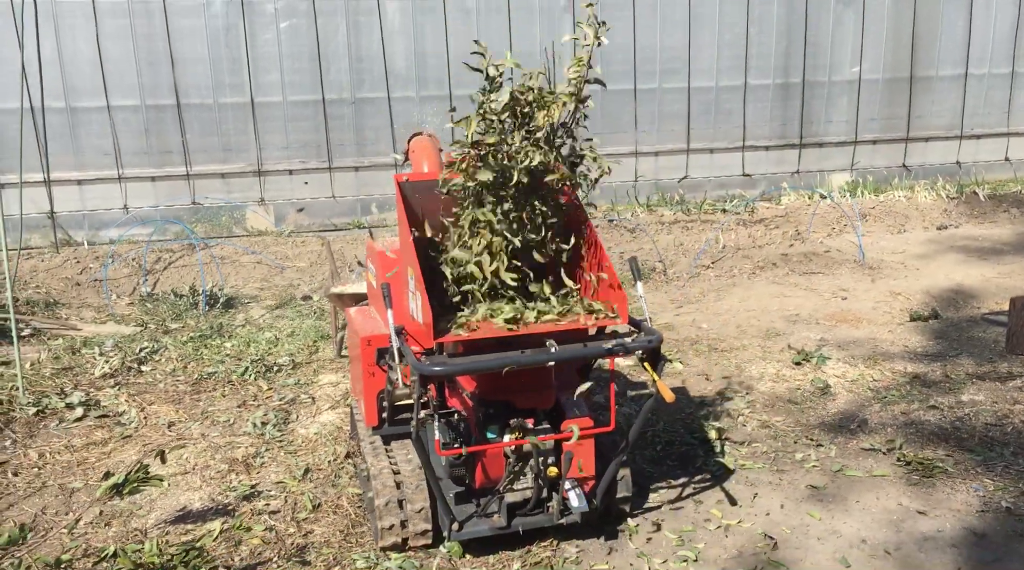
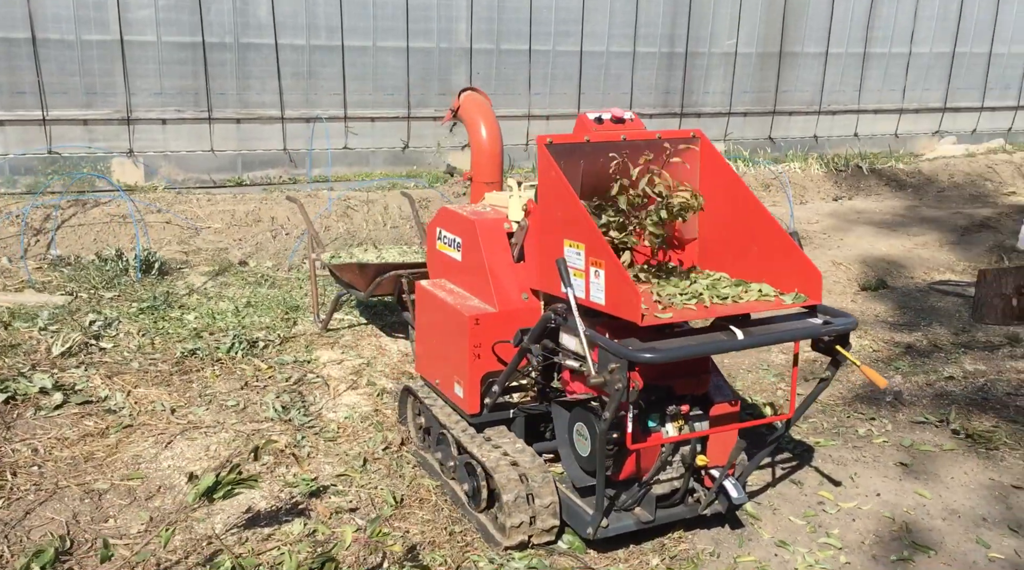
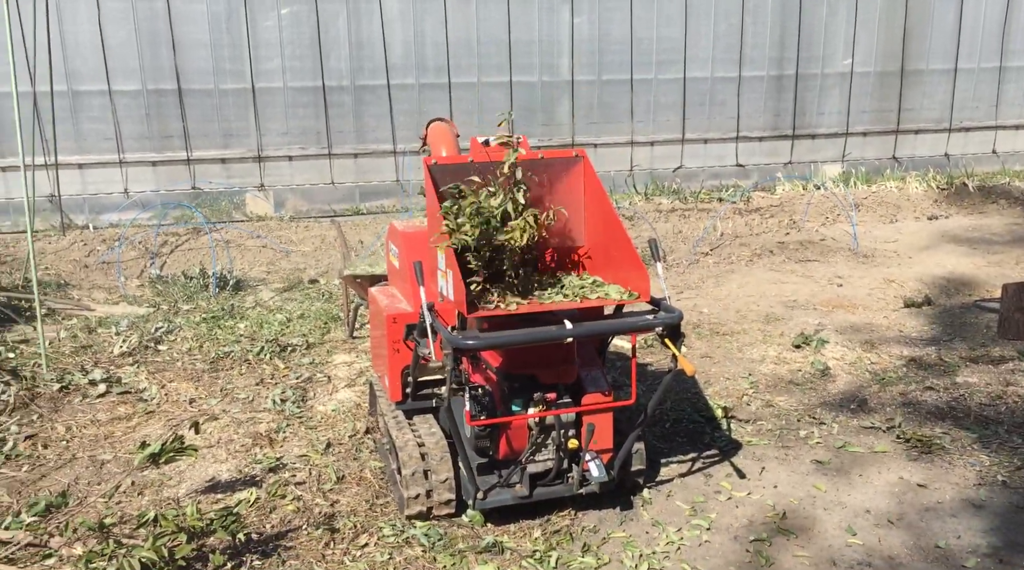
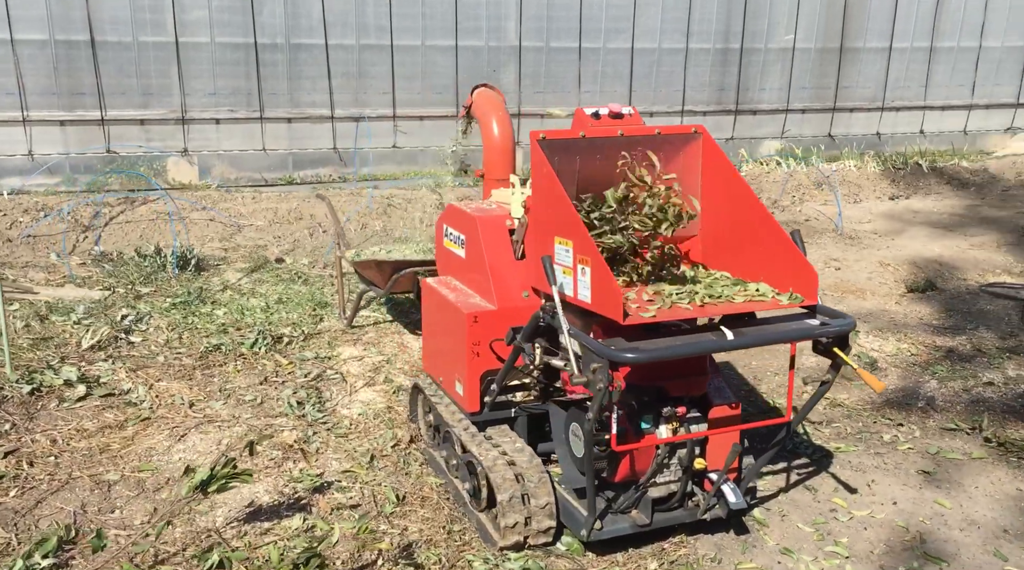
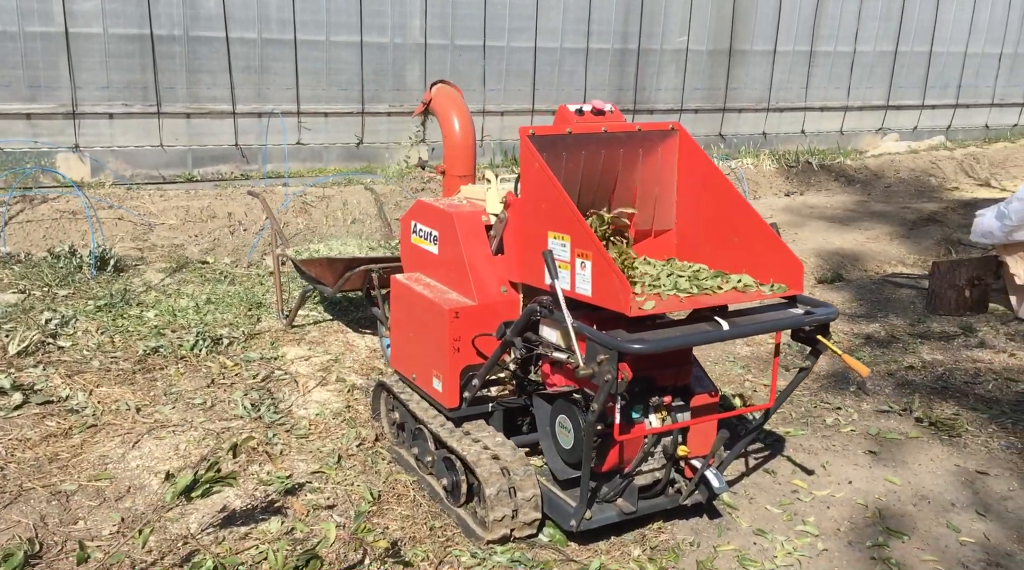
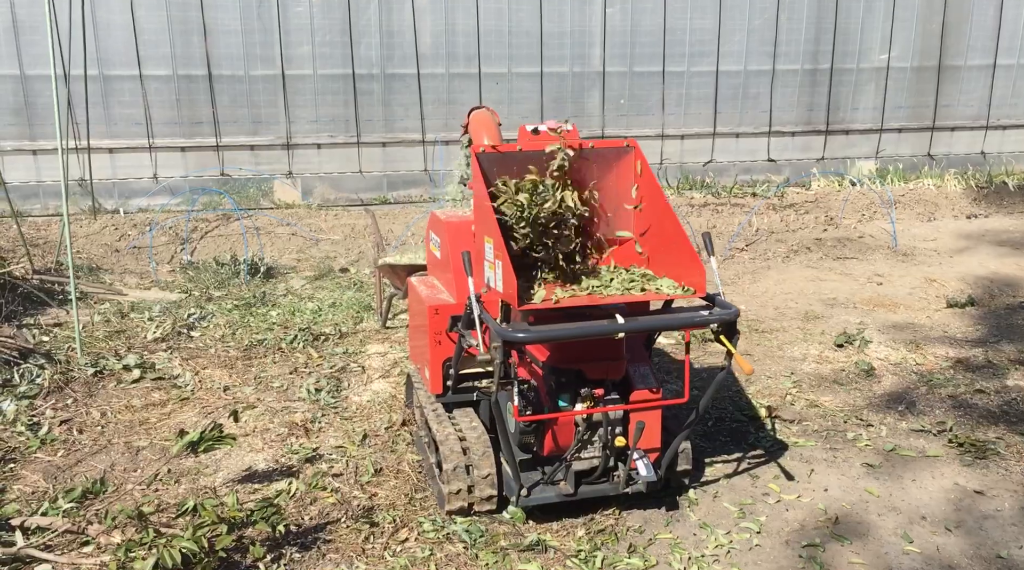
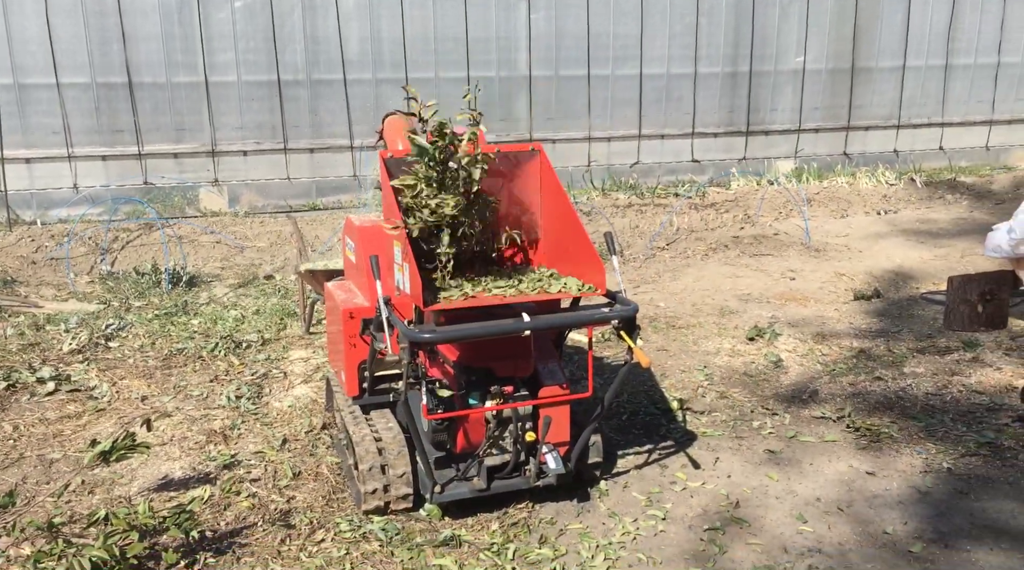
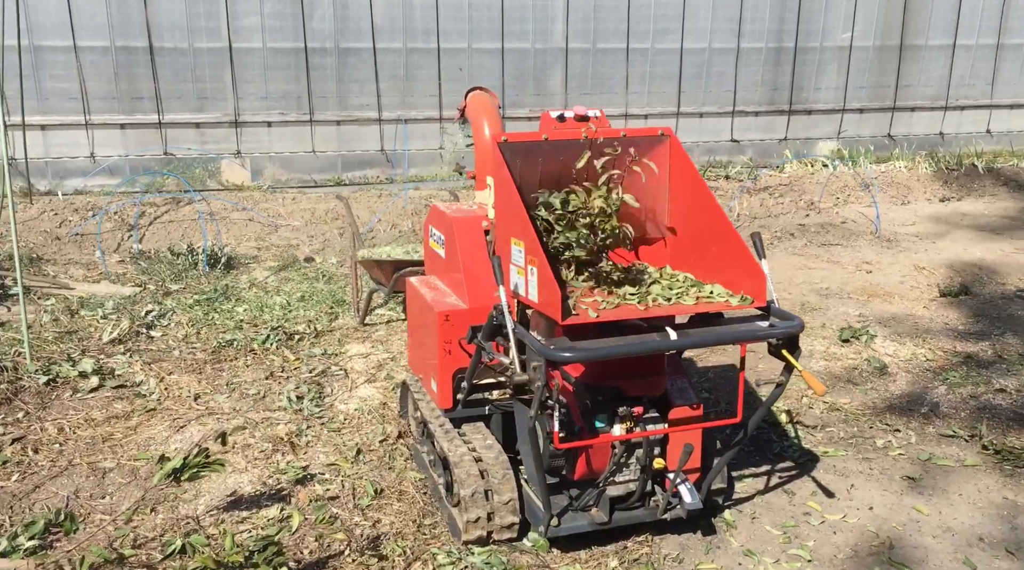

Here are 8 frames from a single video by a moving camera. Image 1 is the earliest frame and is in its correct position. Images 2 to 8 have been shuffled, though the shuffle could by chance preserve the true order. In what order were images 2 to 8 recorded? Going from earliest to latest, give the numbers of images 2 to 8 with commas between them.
7, 3, 6, 8, 4, 2, 5
